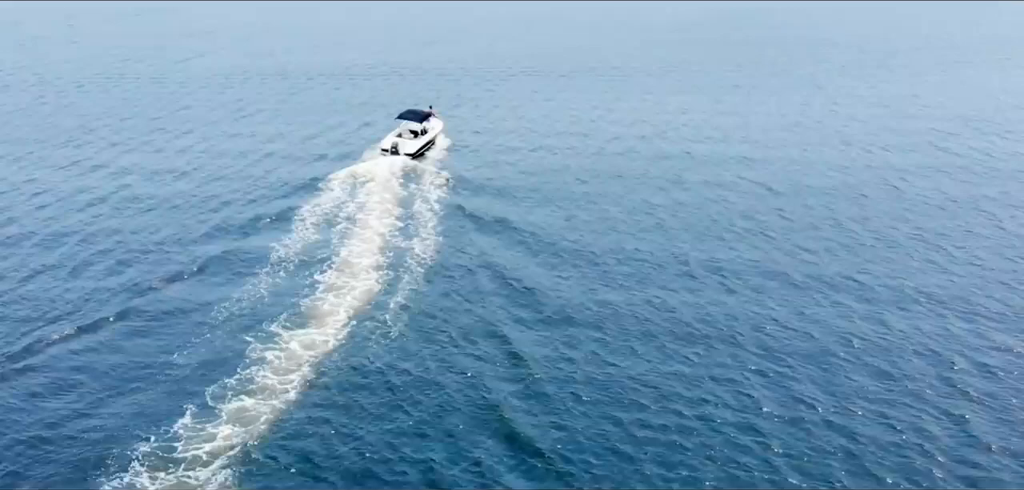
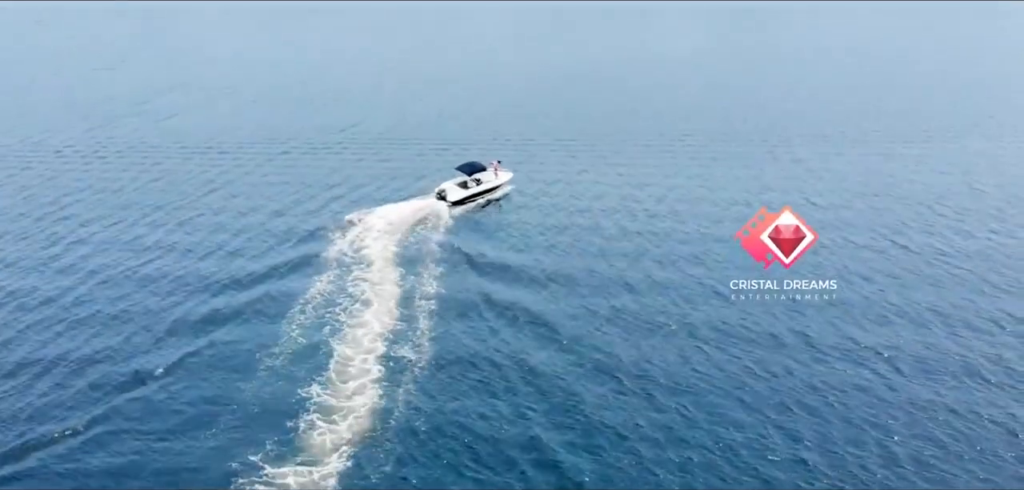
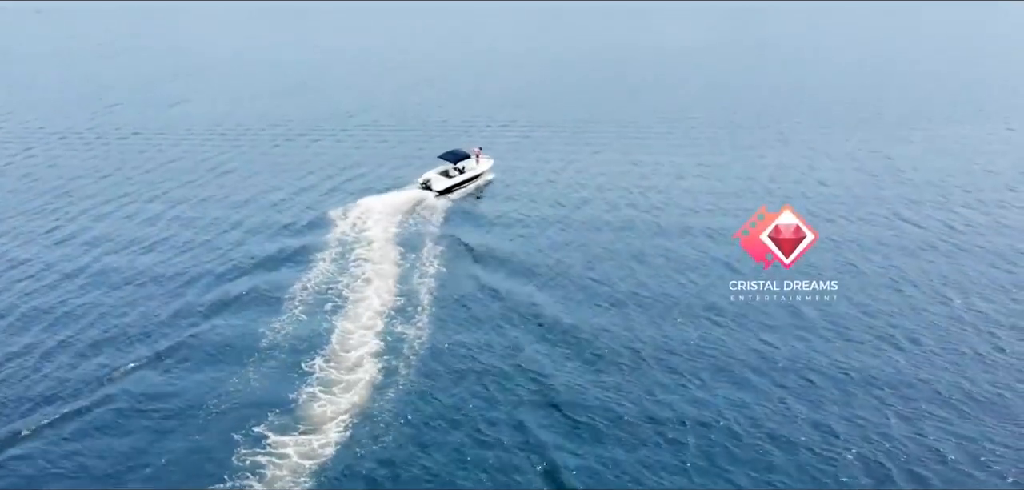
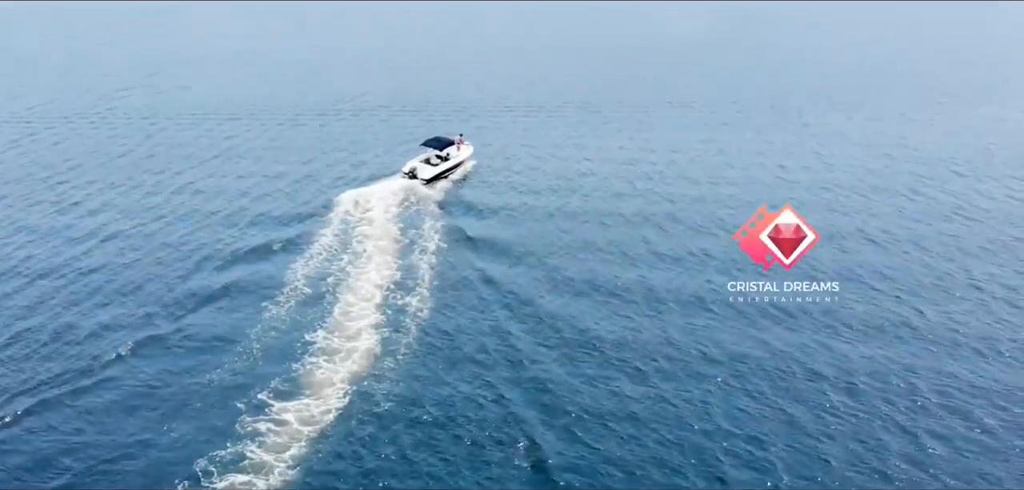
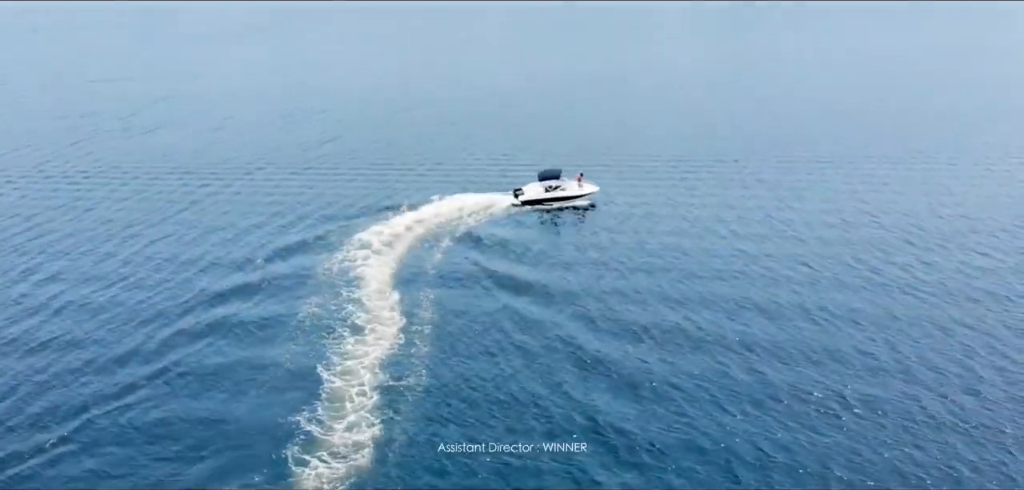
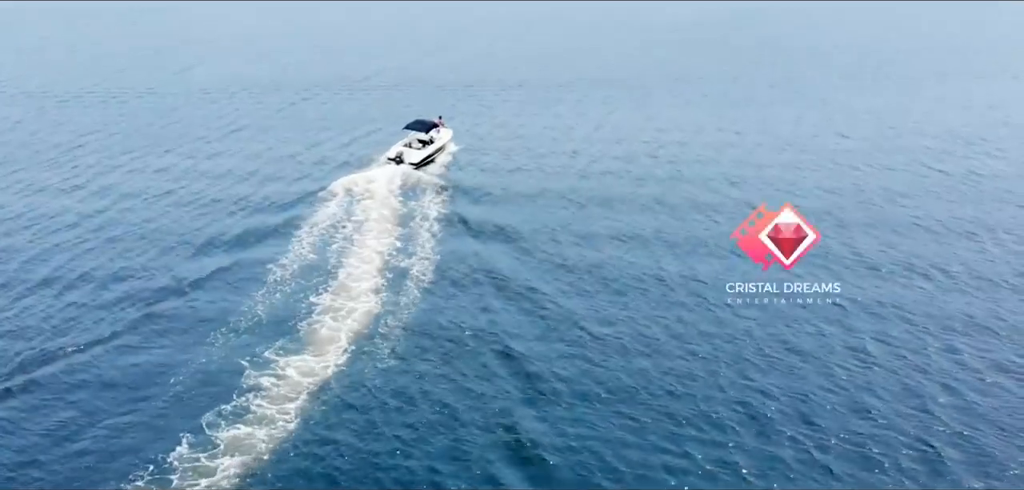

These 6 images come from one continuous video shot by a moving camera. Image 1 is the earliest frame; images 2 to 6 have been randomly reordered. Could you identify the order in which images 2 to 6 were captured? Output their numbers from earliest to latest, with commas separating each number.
6, 4, 3, 2, 5
